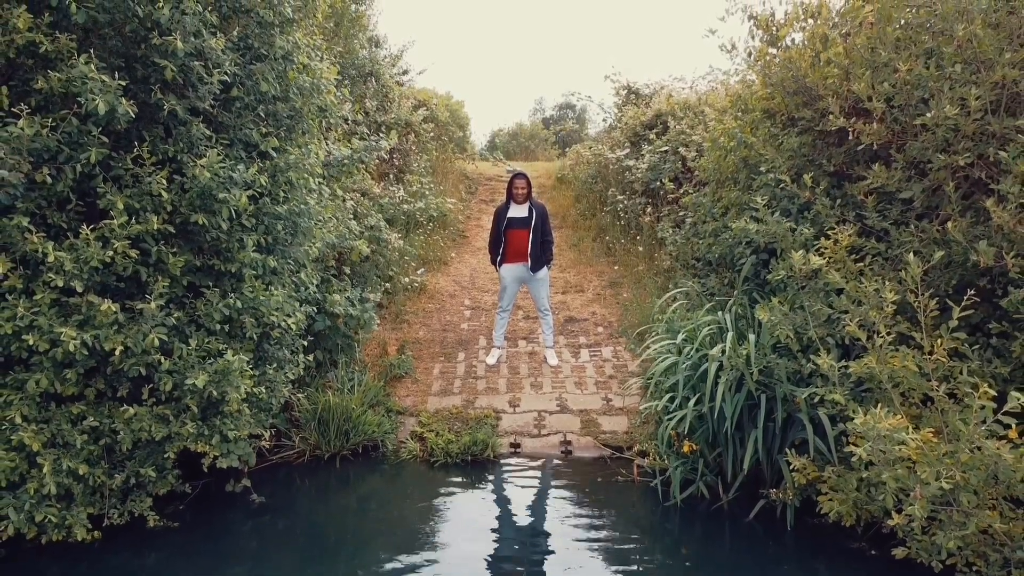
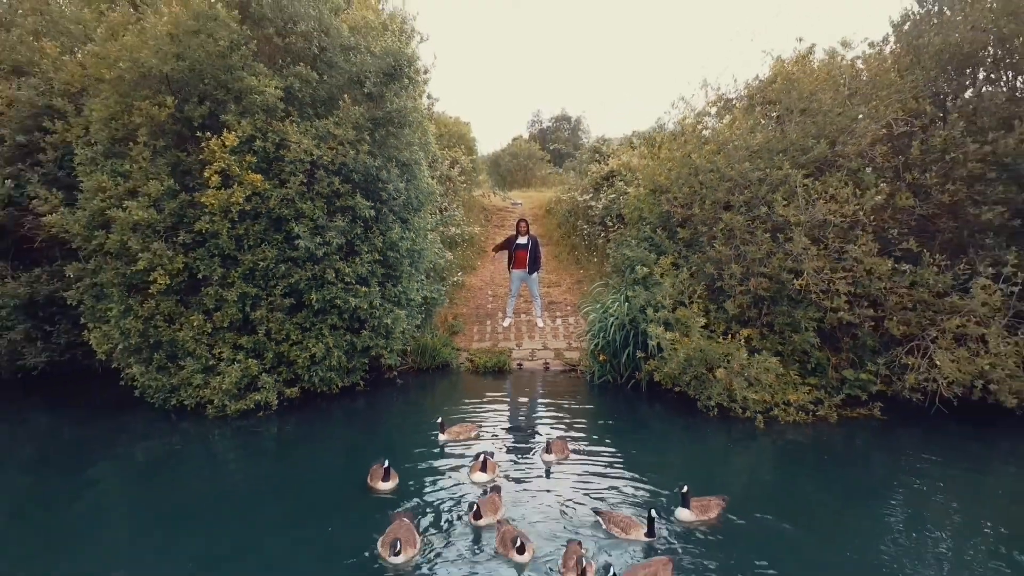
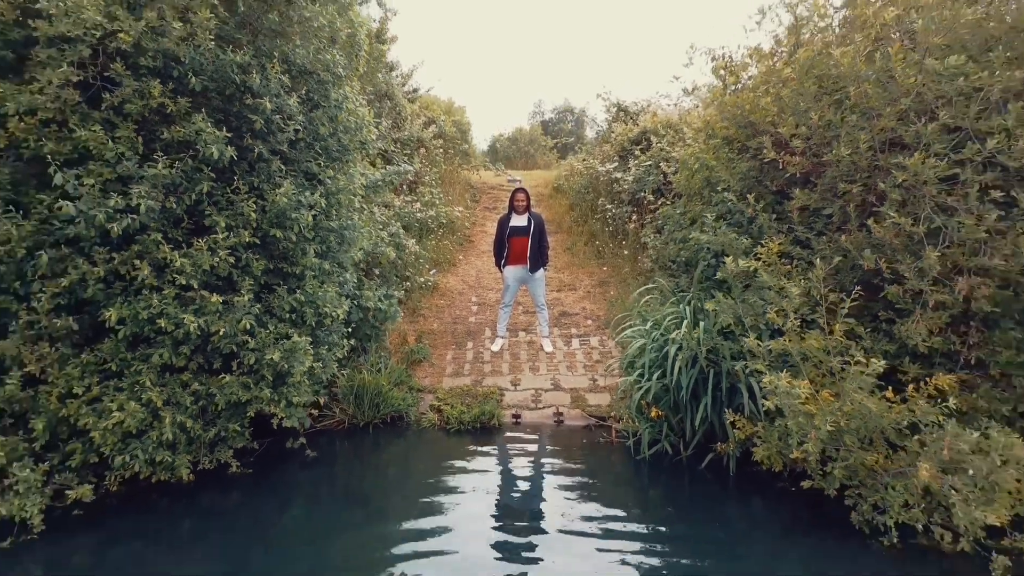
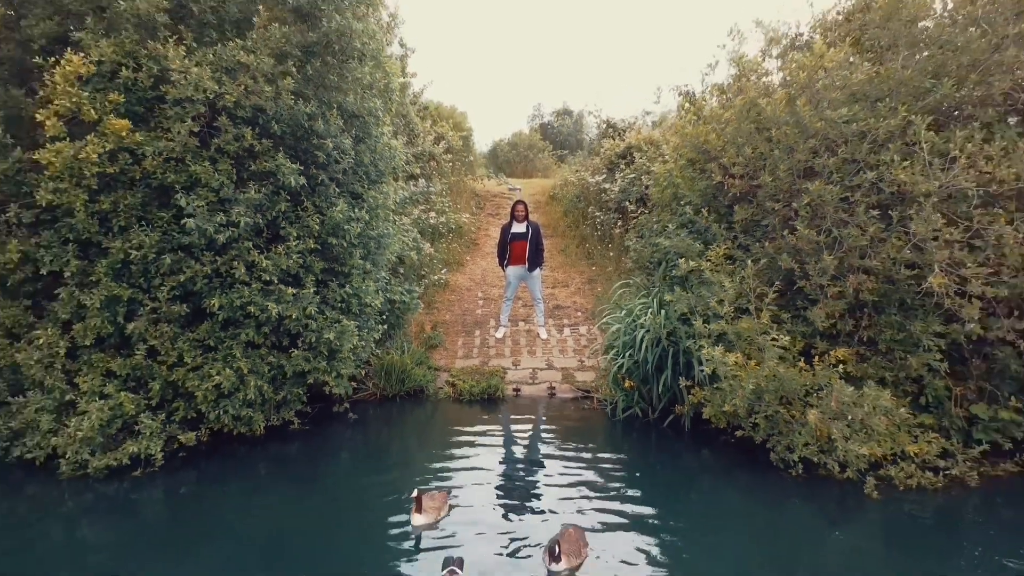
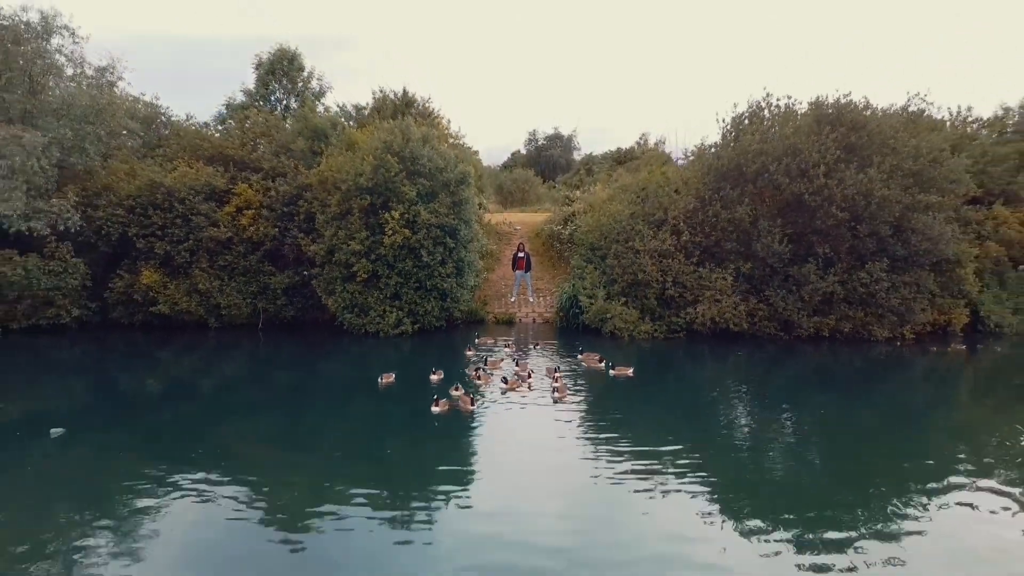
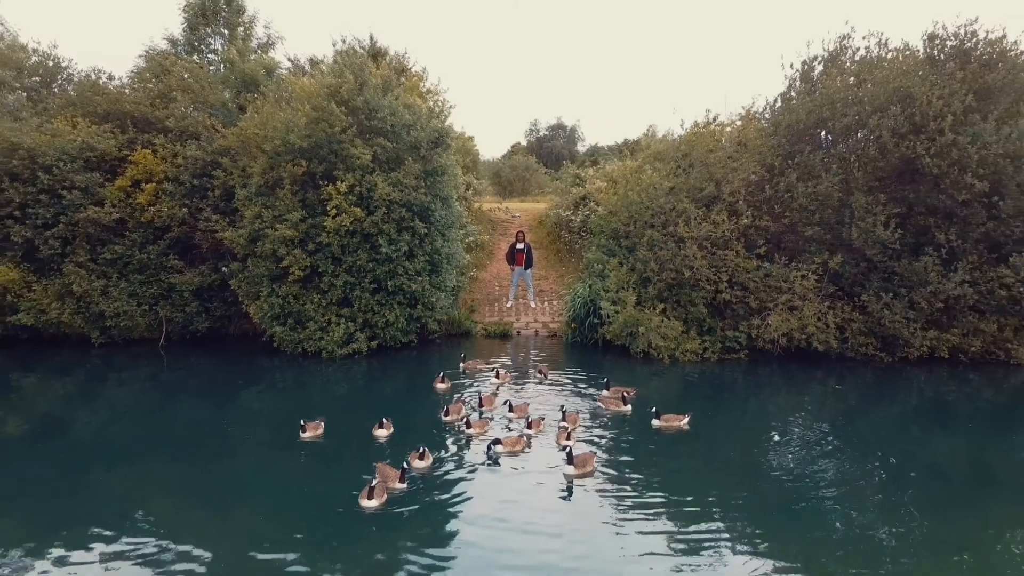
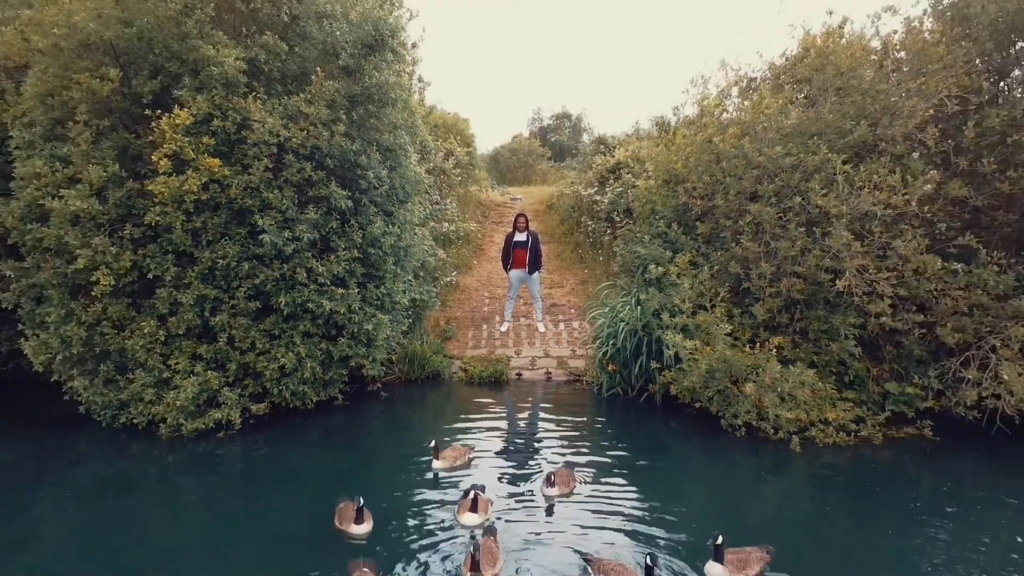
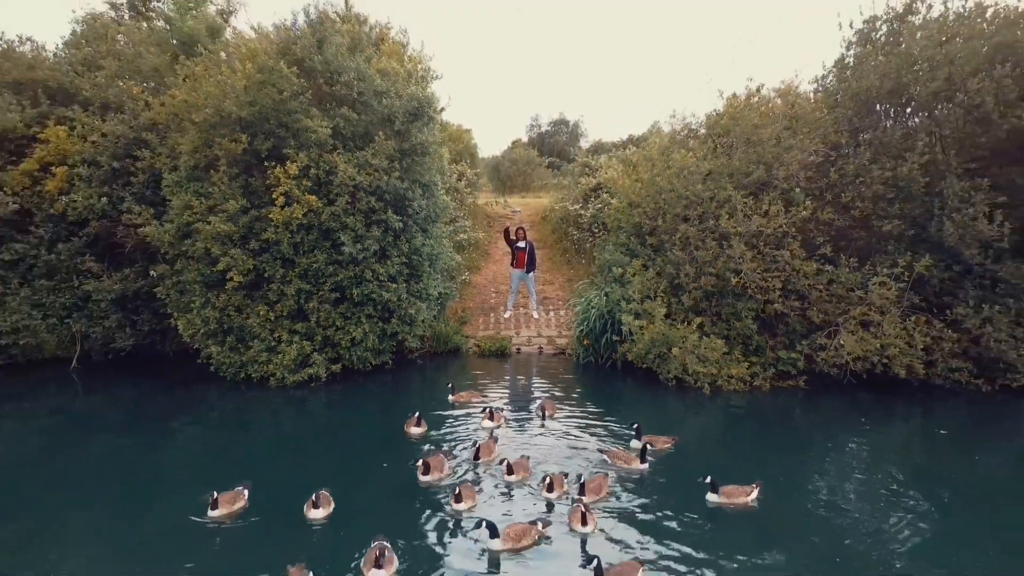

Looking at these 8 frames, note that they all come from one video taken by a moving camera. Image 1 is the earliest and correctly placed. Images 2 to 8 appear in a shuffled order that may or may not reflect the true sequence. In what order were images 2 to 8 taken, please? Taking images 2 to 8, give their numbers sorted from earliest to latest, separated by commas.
3, 4, 7, 2, 8, 6, 5
